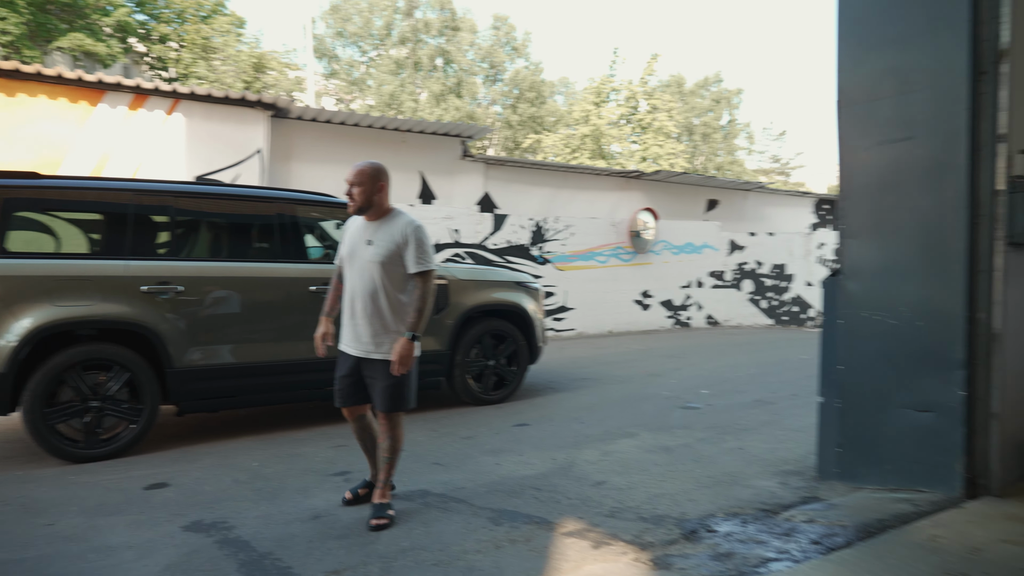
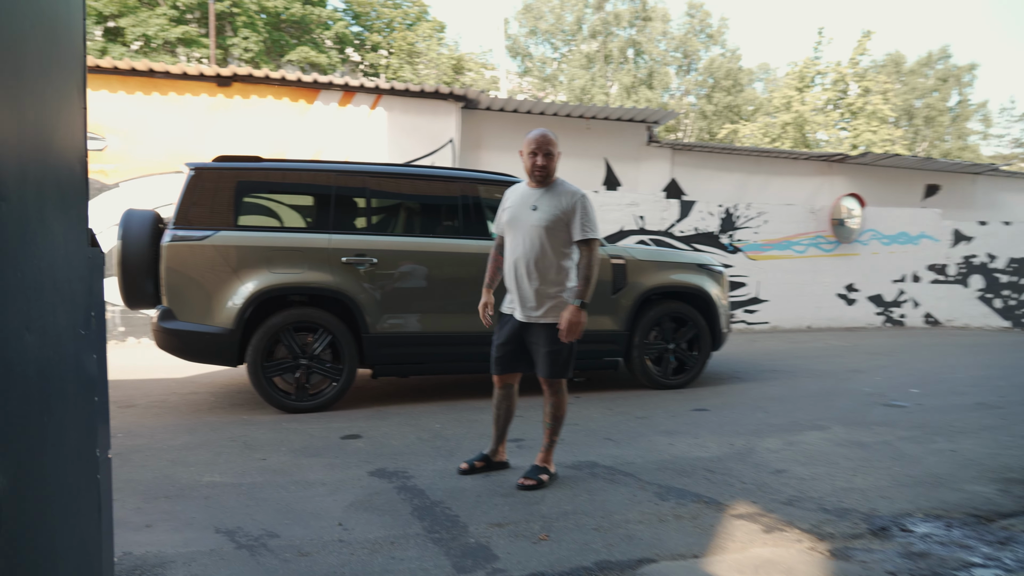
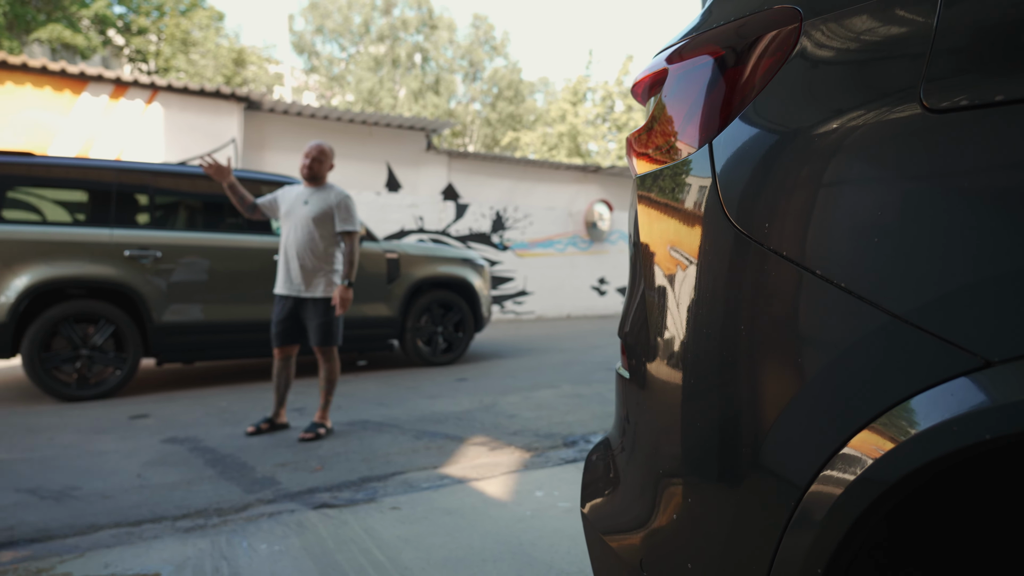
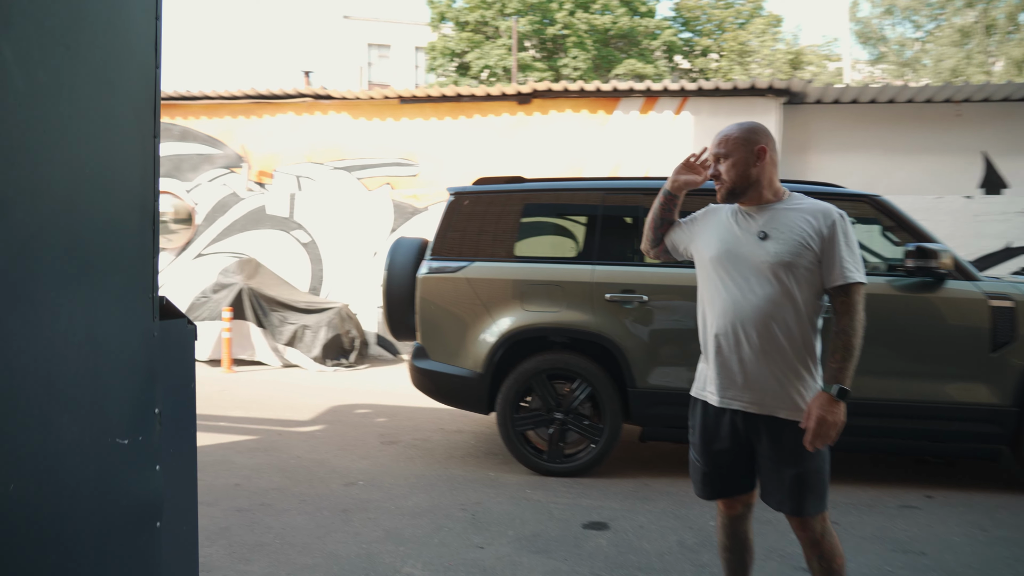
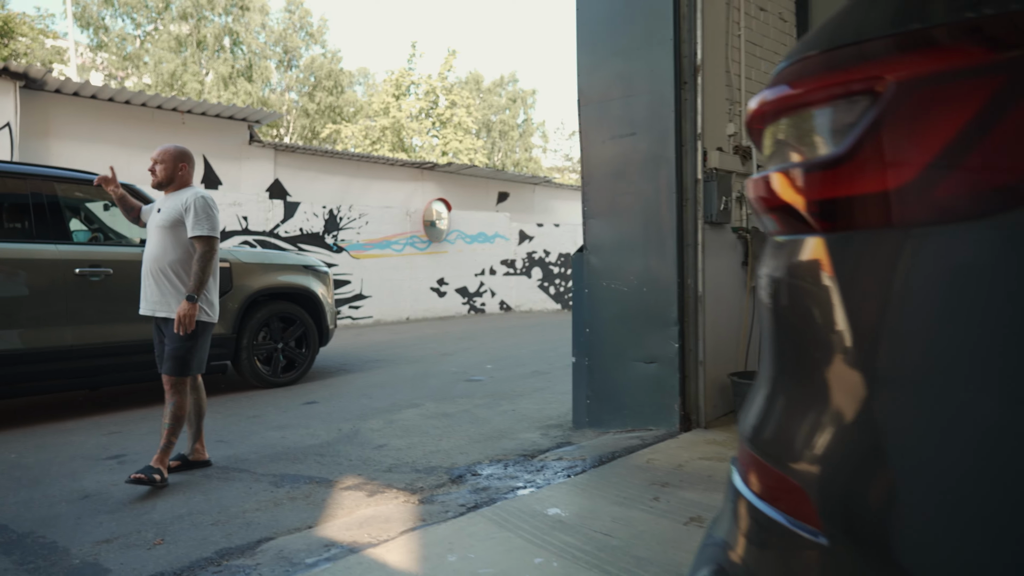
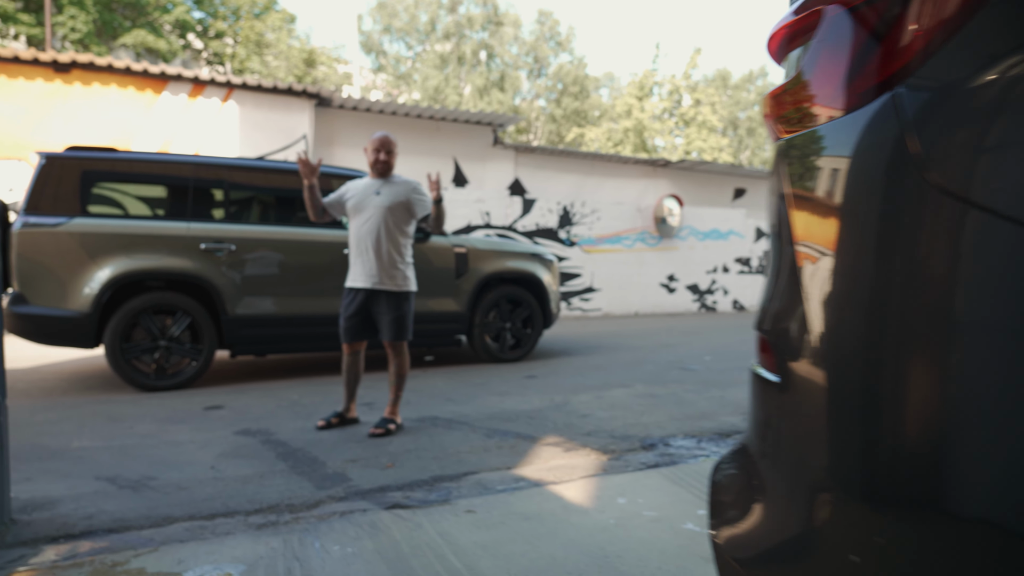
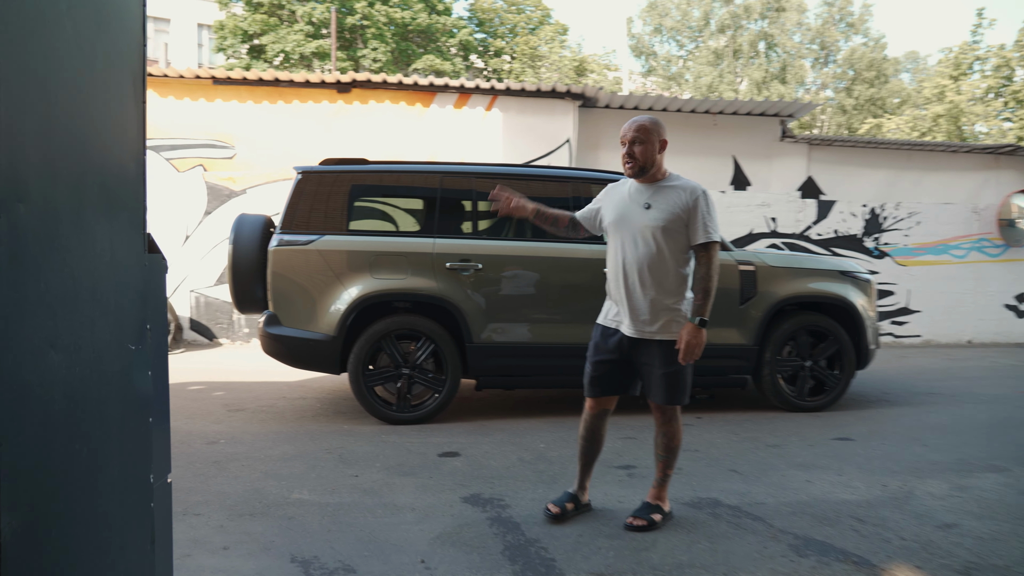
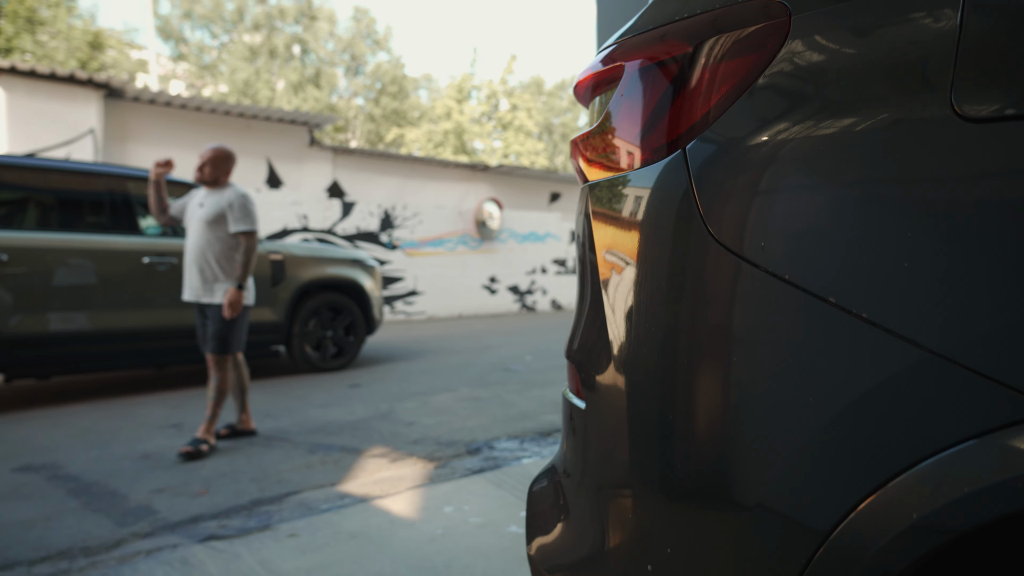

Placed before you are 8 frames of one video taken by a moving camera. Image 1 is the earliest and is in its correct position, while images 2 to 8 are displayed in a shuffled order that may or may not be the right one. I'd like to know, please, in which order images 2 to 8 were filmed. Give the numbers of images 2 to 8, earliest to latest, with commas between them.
5, 8, 3, 6, 2, 7, 4
